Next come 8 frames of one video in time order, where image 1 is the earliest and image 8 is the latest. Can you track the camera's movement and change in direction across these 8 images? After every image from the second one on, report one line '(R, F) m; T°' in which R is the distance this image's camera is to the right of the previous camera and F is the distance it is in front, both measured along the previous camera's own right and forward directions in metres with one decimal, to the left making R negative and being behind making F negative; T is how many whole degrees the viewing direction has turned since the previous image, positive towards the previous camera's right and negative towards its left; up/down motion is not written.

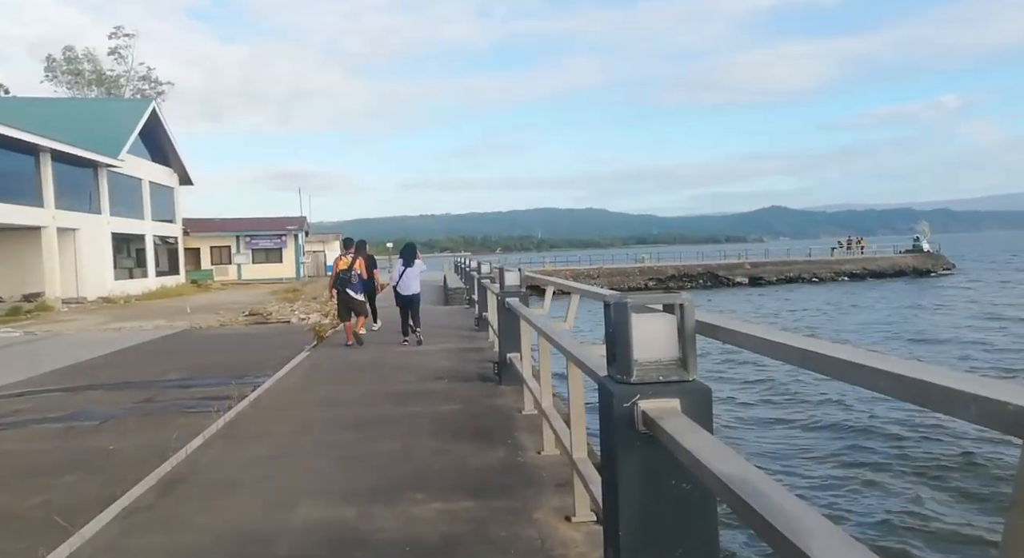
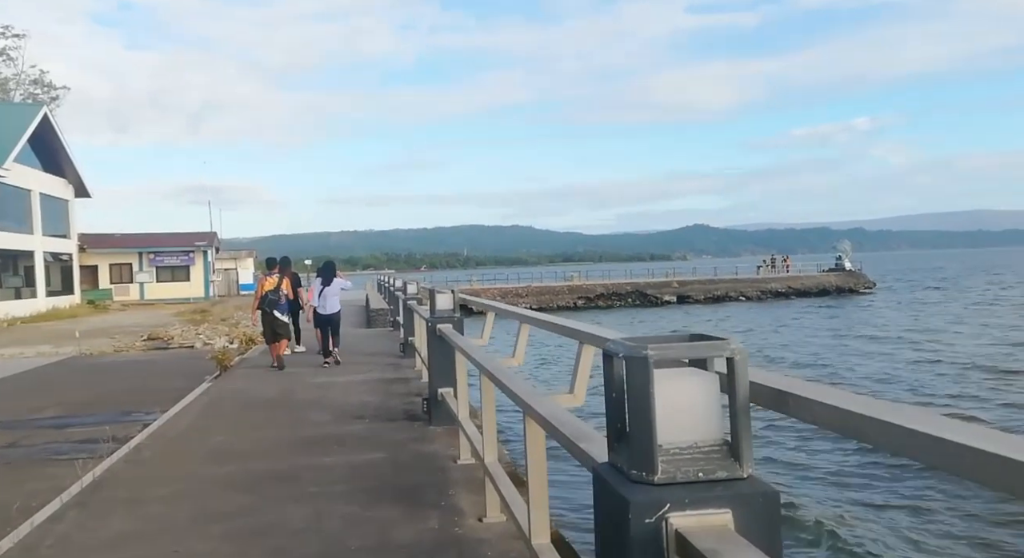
(+1.6, +1.5) m; -9°
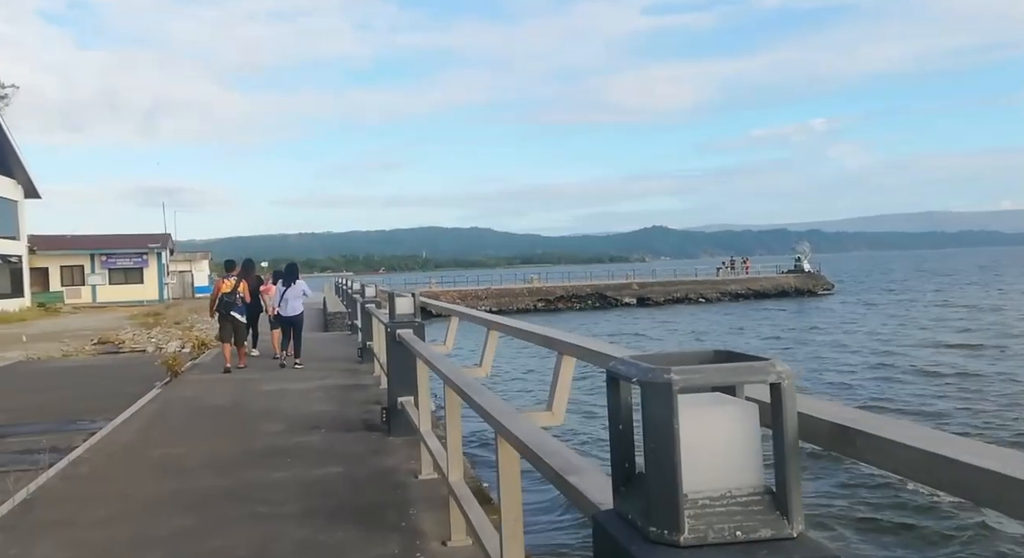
(0.0, +0.1) m; +3°
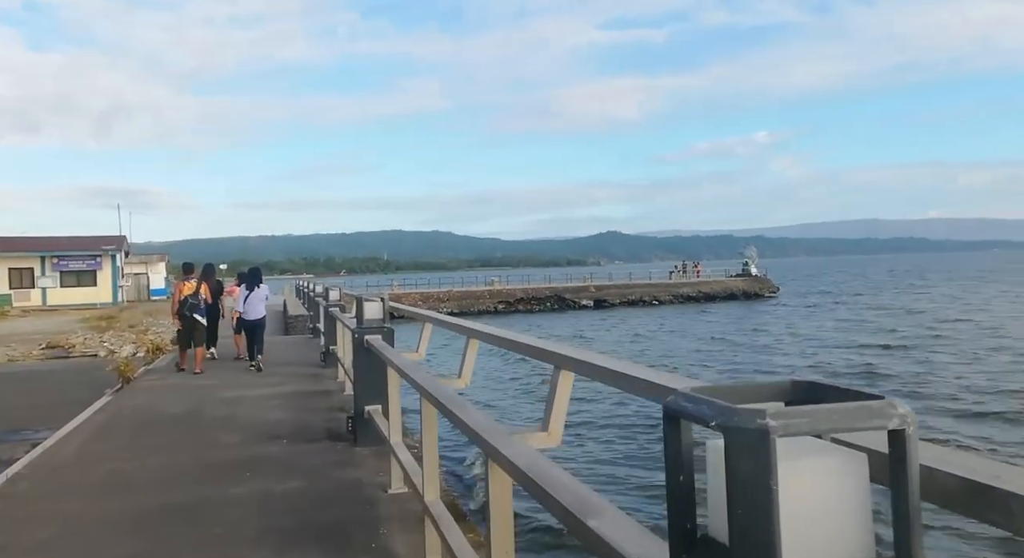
(0.0, -0.1) m; +3°
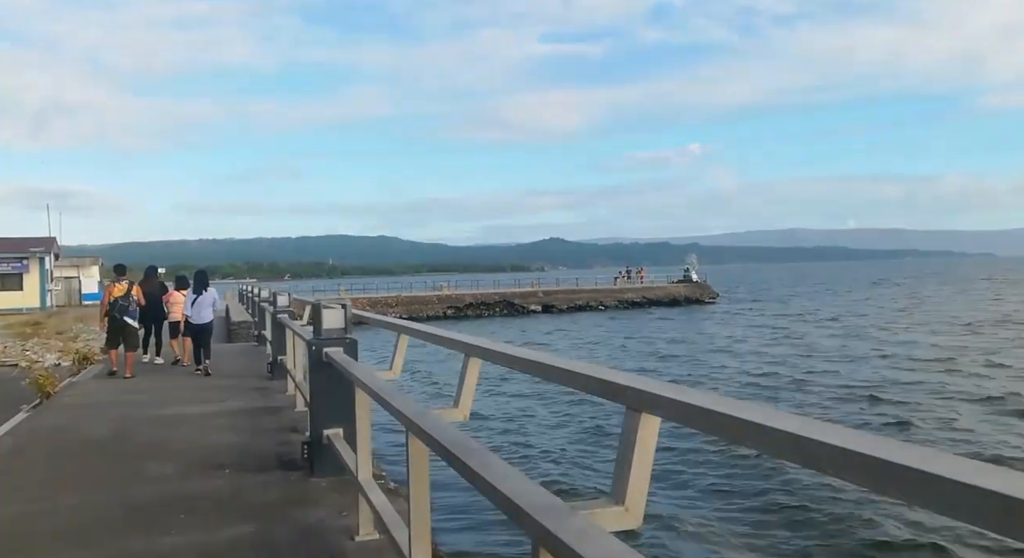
(-0.1, +0.2) m; +4°
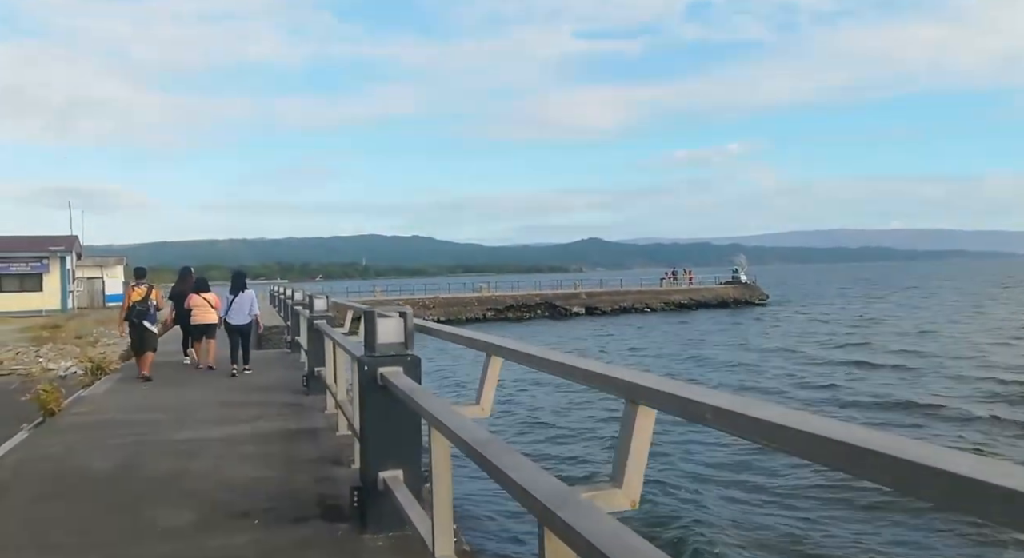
(-0.2, +0.5) m; -2°
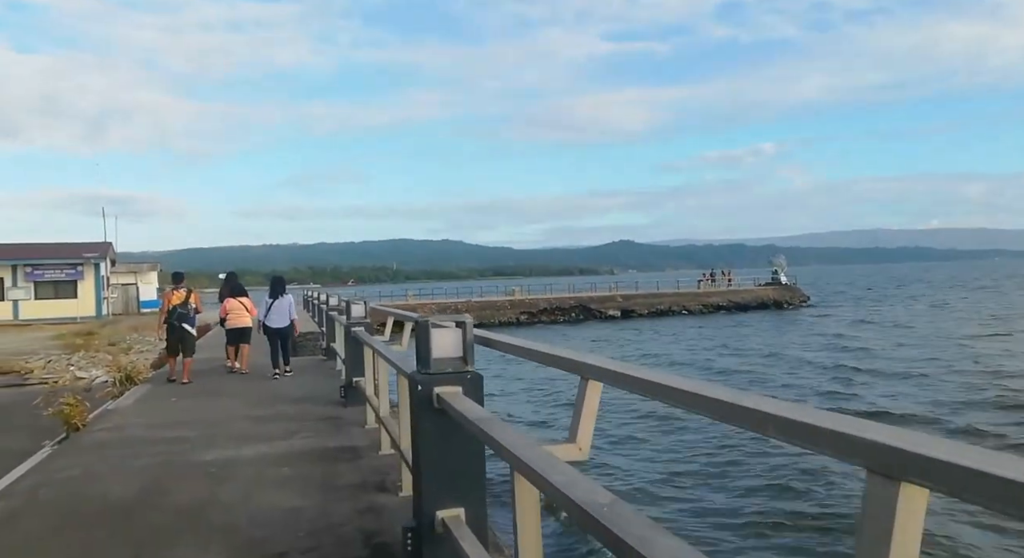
(-0.1, +0.2) m; -2°
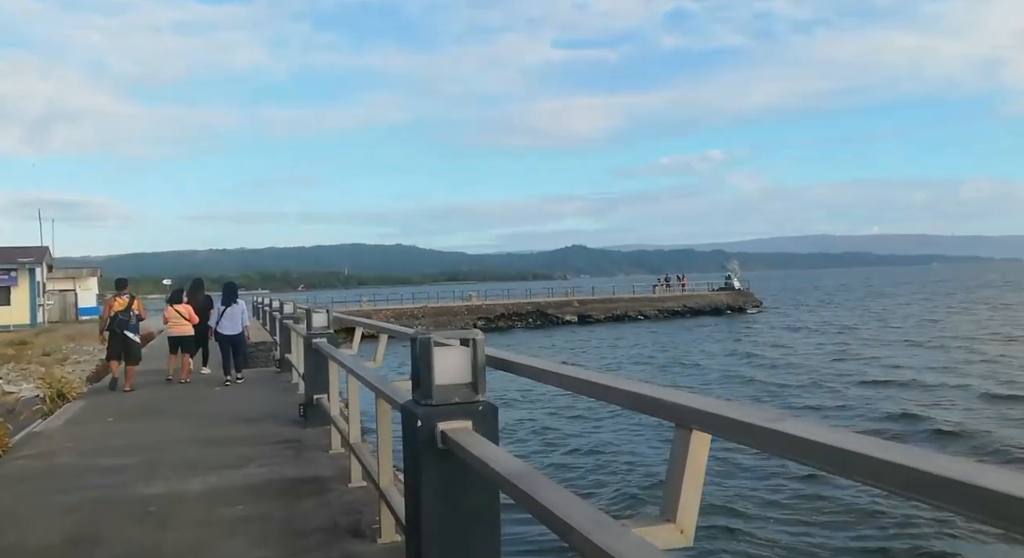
(0.0, +0.1) m; +3°
